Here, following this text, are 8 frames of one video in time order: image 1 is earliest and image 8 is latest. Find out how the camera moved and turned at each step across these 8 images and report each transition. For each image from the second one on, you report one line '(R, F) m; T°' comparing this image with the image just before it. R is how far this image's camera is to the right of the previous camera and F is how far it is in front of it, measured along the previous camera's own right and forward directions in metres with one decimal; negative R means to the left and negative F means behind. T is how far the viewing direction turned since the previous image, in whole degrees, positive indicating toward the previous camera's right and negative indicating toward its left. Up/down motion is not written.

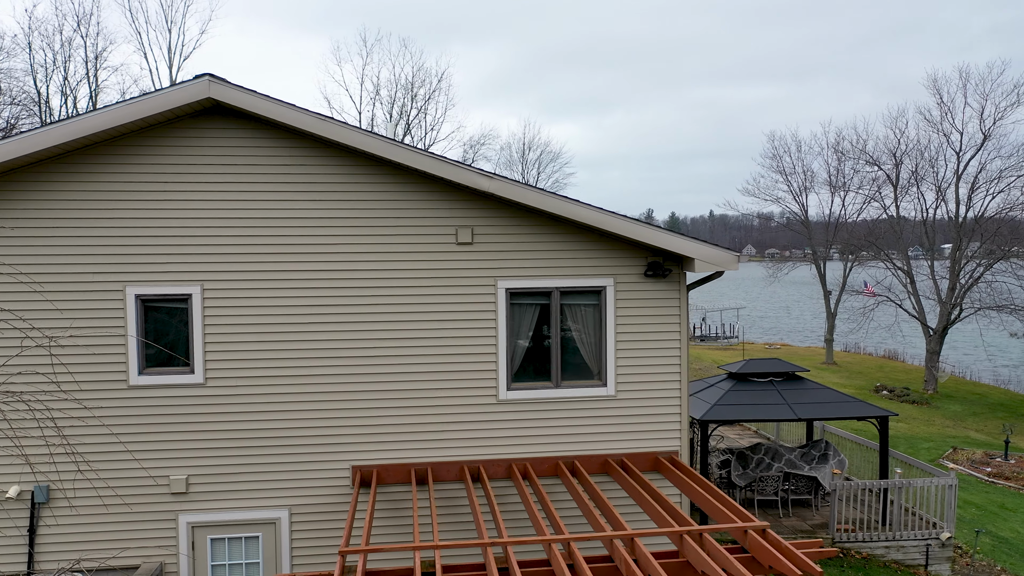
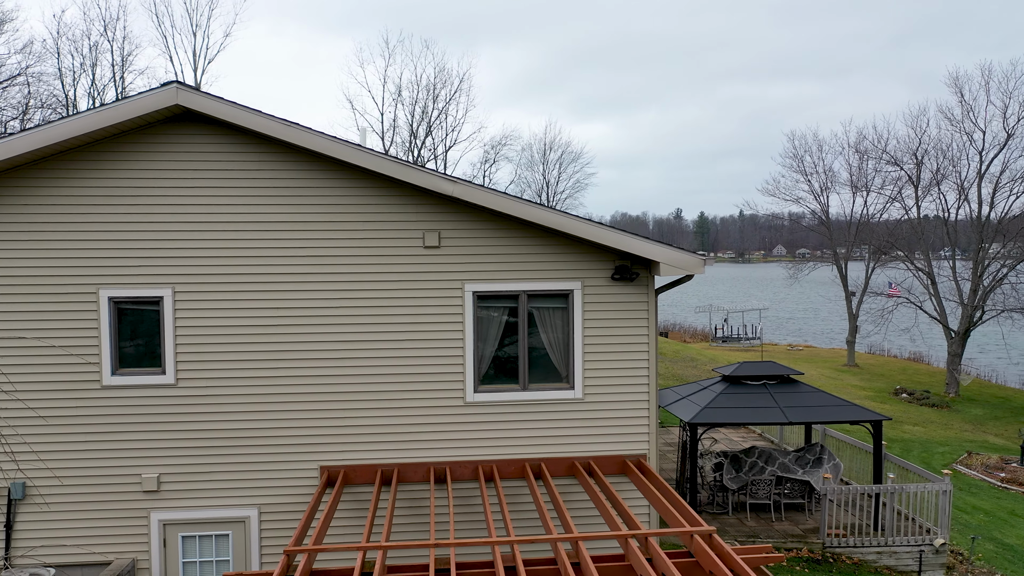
(+0.6, 0.0) m; -1°
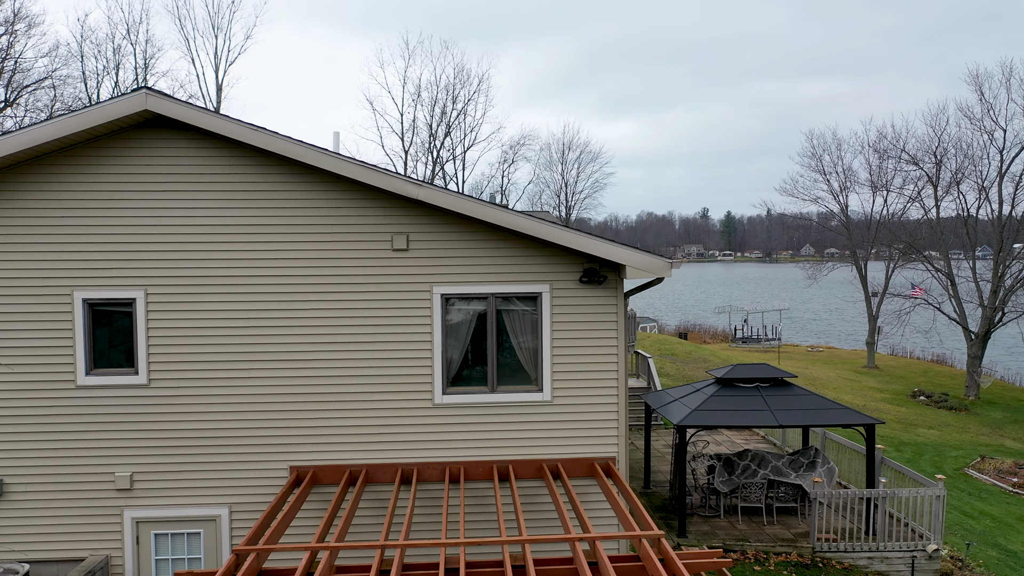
(+0.6, 0.0) m; -1°
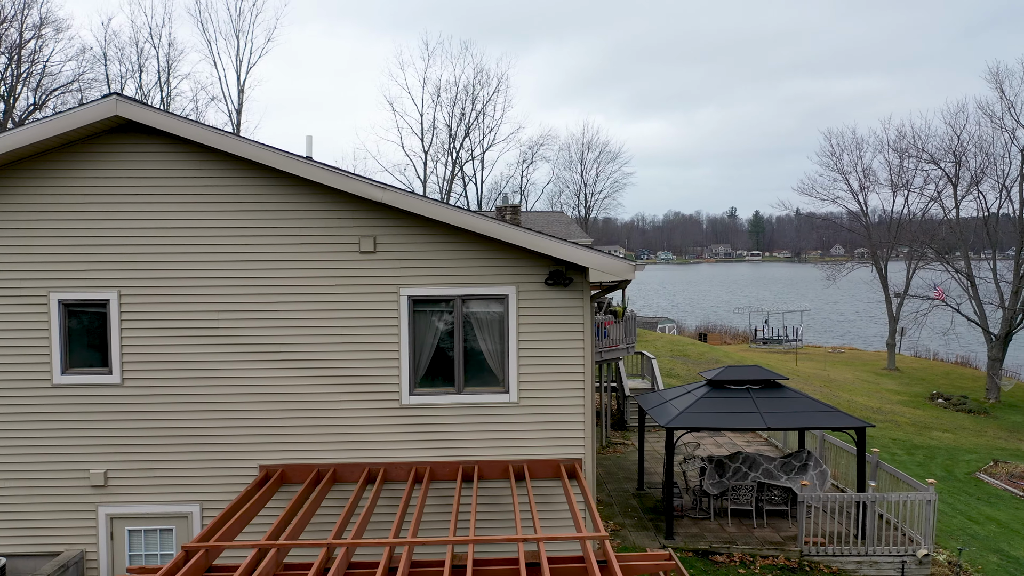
(+0.6, -0.1) m; -1°
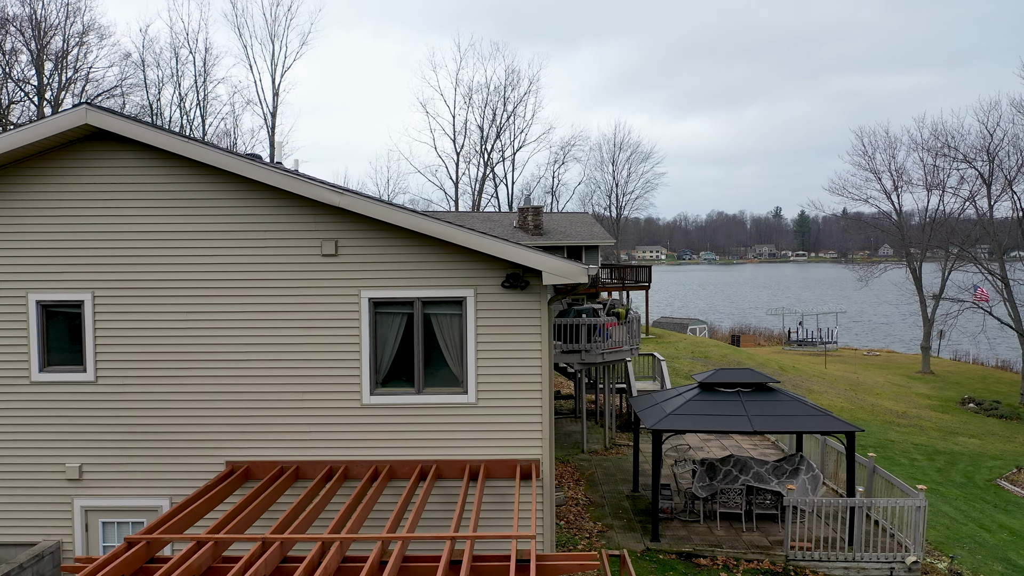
(+0.9, -0.1) m; -2°
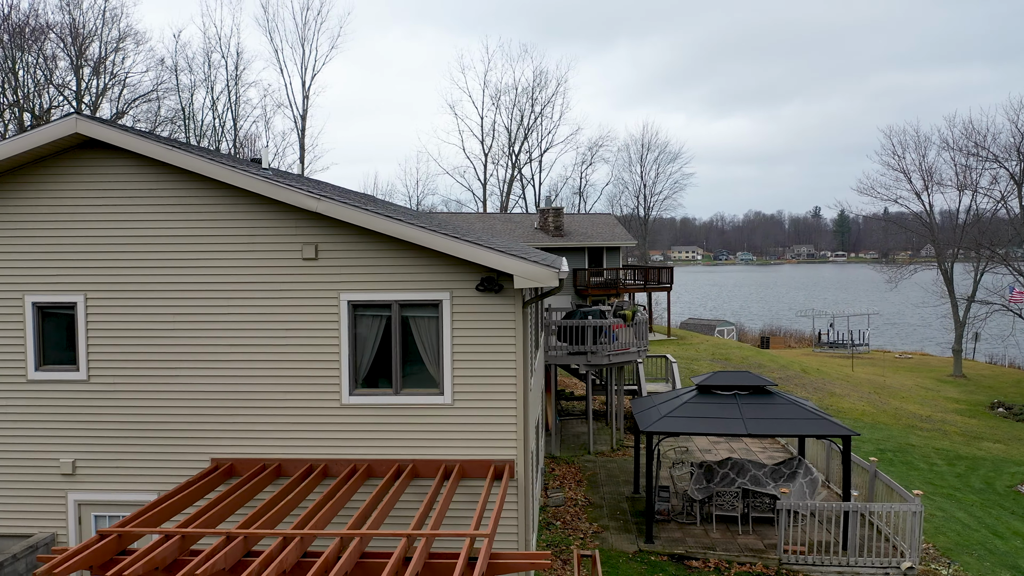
(+0.6, -0.1) m; -2°
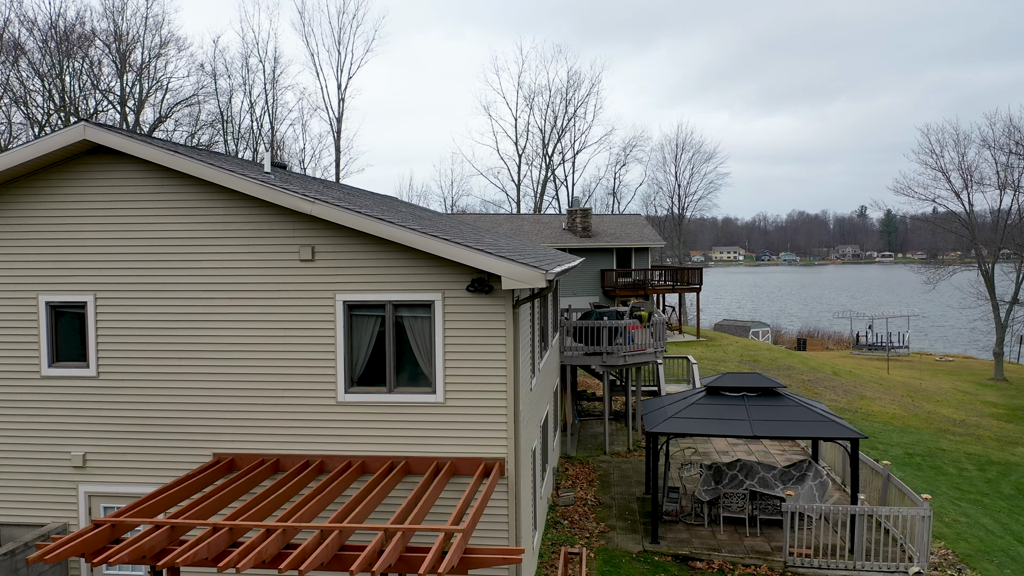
(+0.5, -0.1) m; -2°
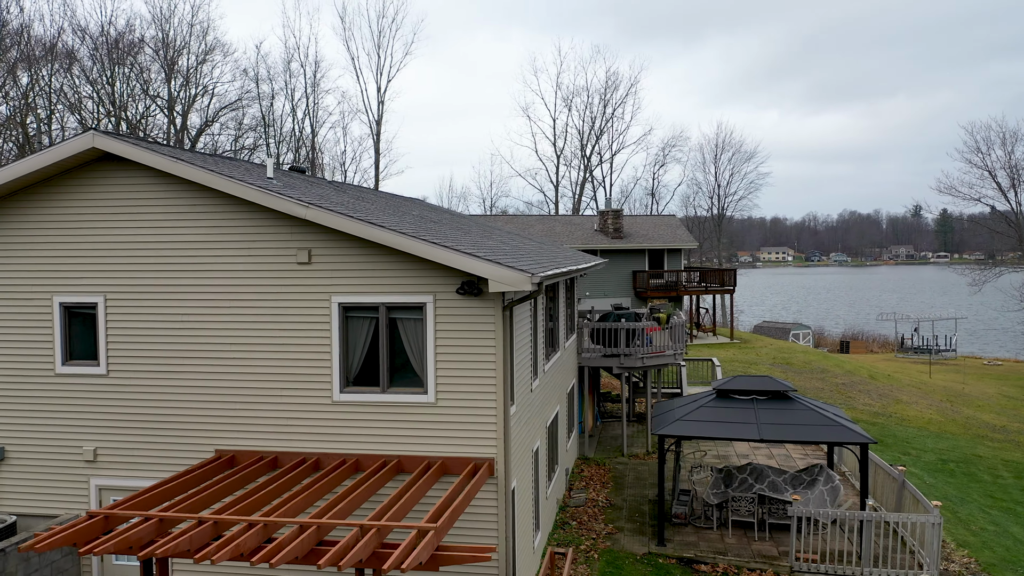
(+0.6, -0.1) m; -3°
